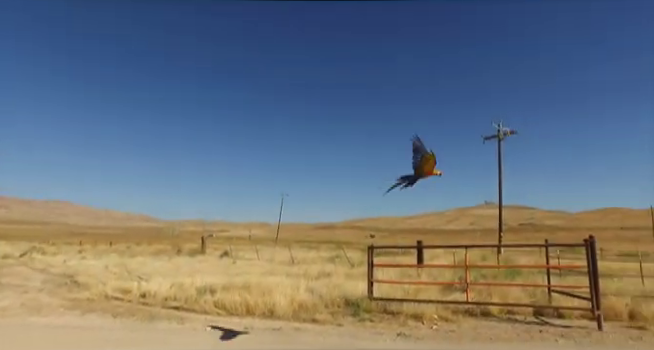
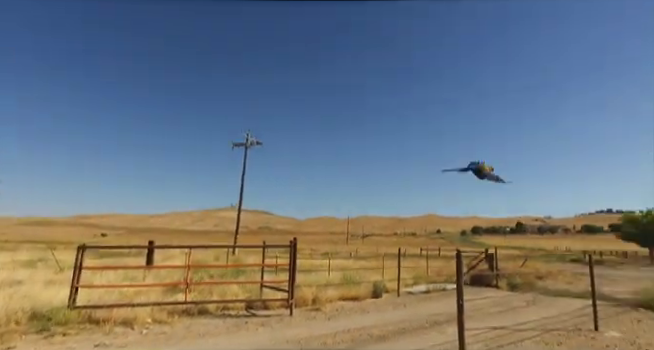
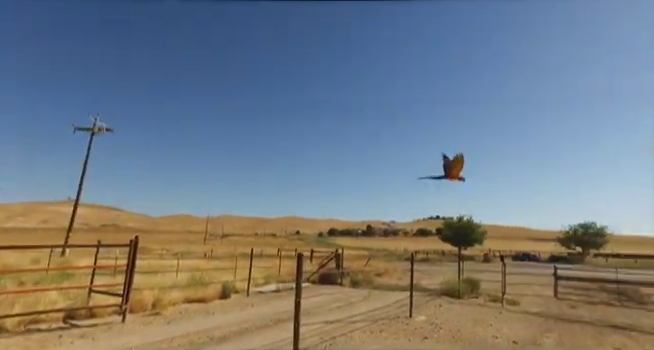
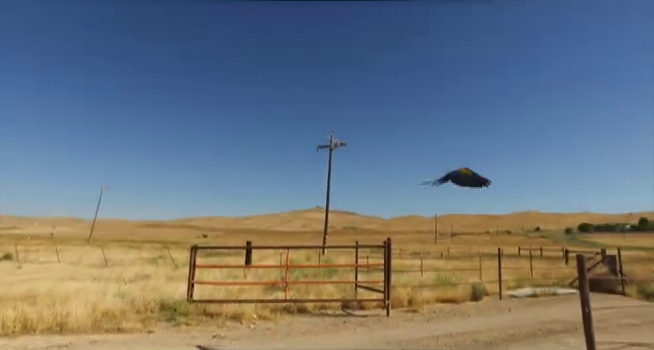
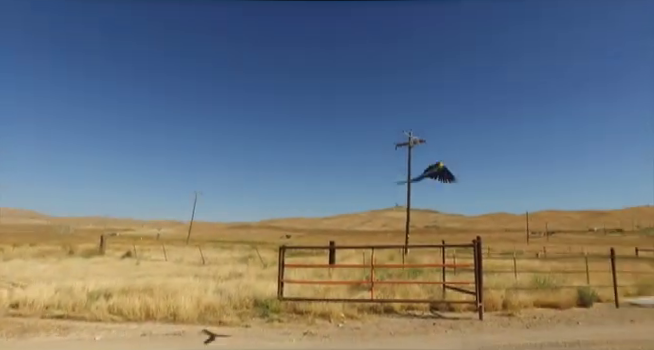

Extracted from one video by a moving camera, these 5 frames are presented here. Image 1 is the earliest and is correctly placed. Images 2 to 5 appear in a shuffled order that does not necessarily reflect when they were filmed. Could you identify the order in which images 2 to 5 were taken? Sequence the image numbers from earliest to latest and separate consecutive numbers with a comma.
5, 4, 2, 3
